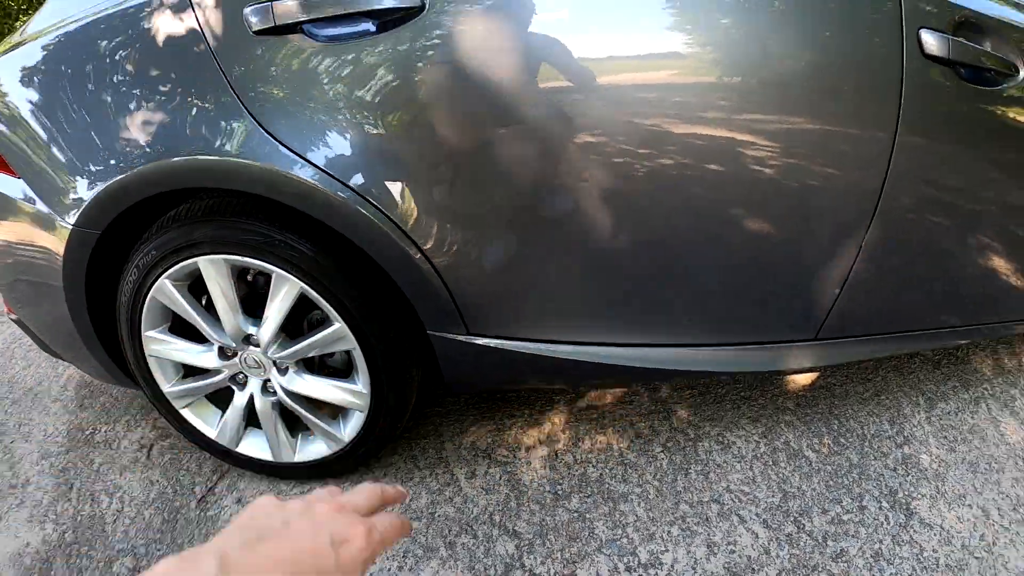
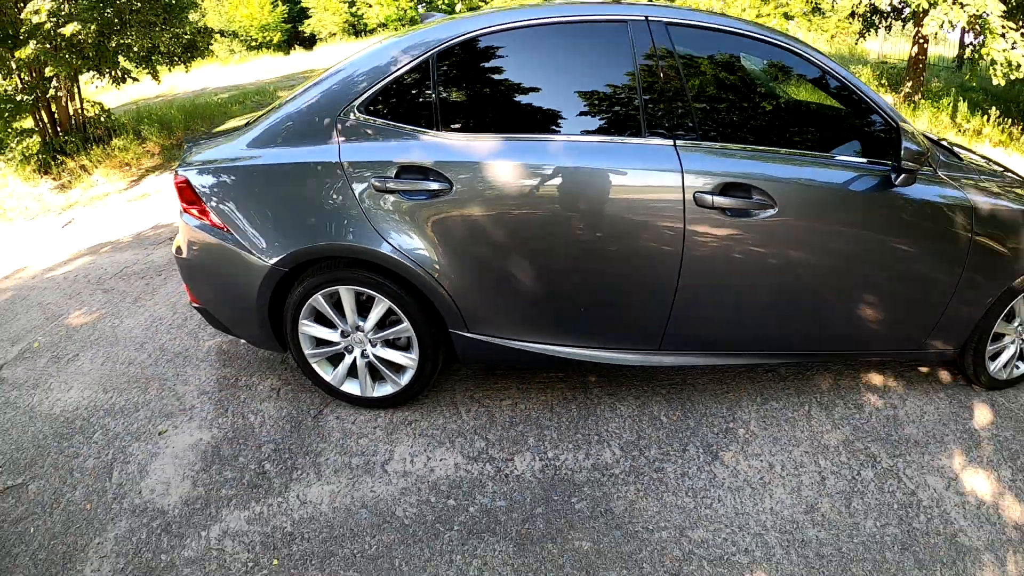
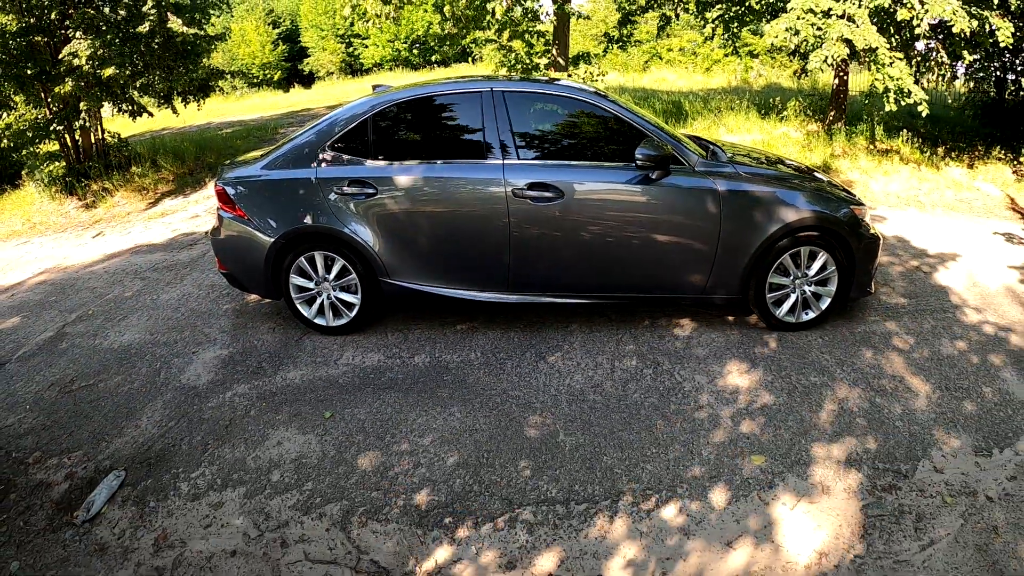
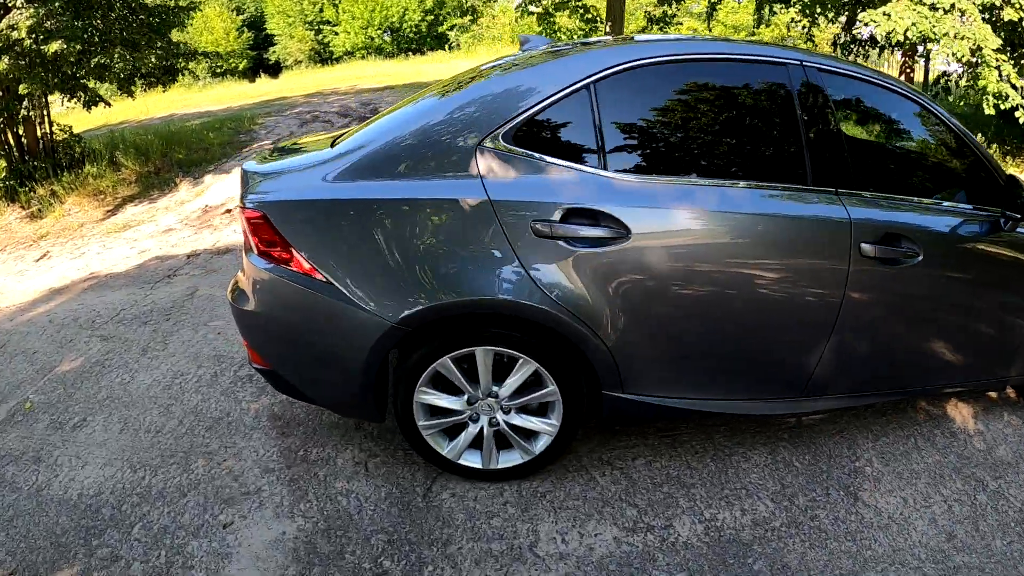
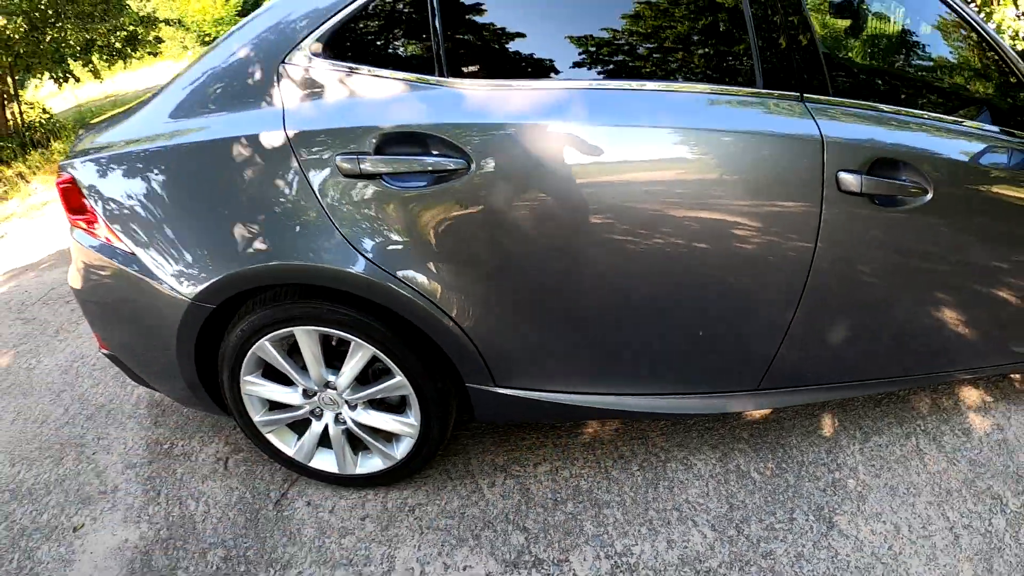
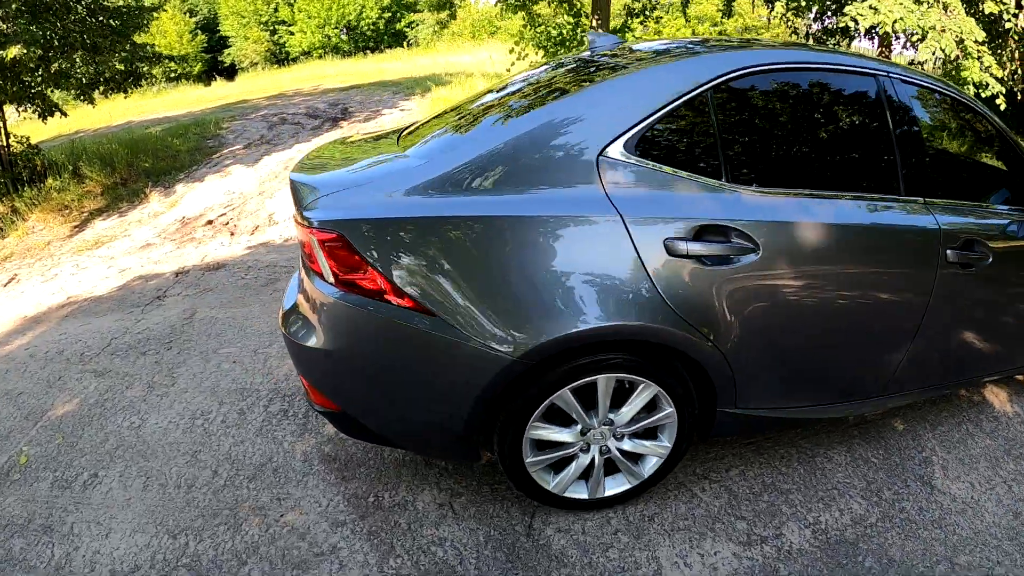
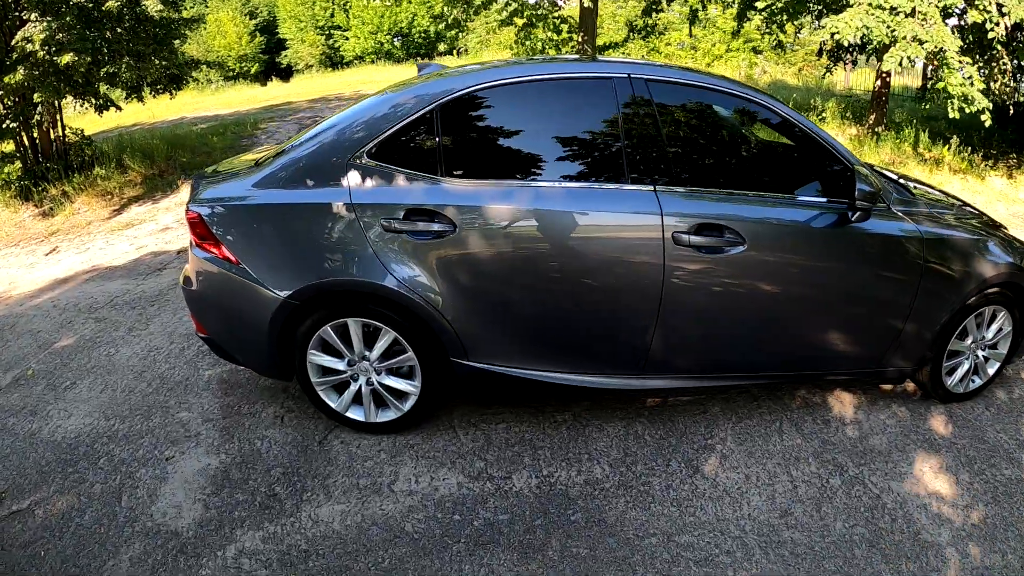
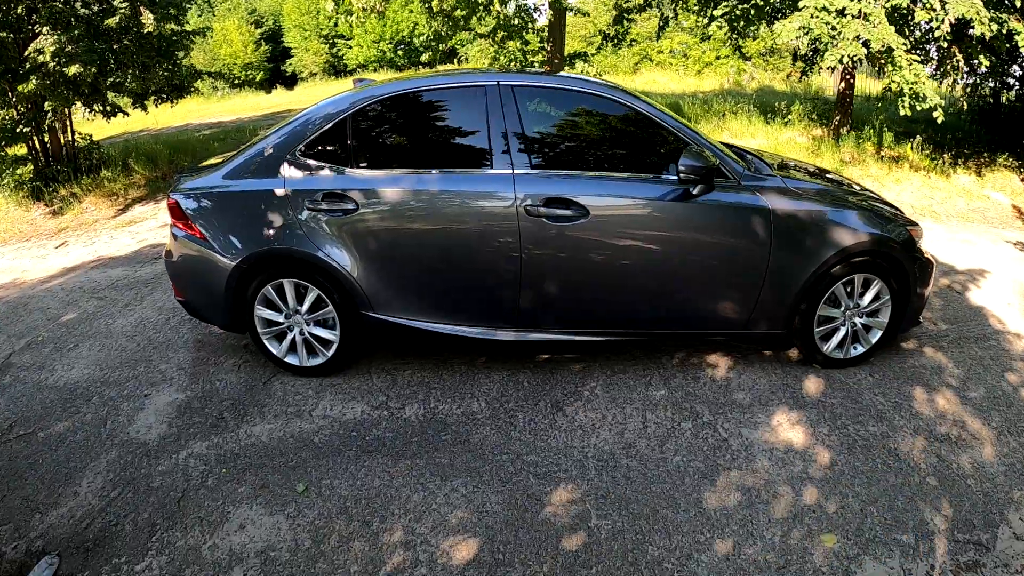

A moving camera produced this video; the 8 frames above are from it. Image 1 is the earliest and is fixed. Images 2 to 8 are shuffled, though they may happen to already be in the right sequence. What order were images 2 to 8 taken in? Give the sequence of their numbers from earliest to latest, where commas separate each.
5, 2, 3, 8, 7, 4, 6
